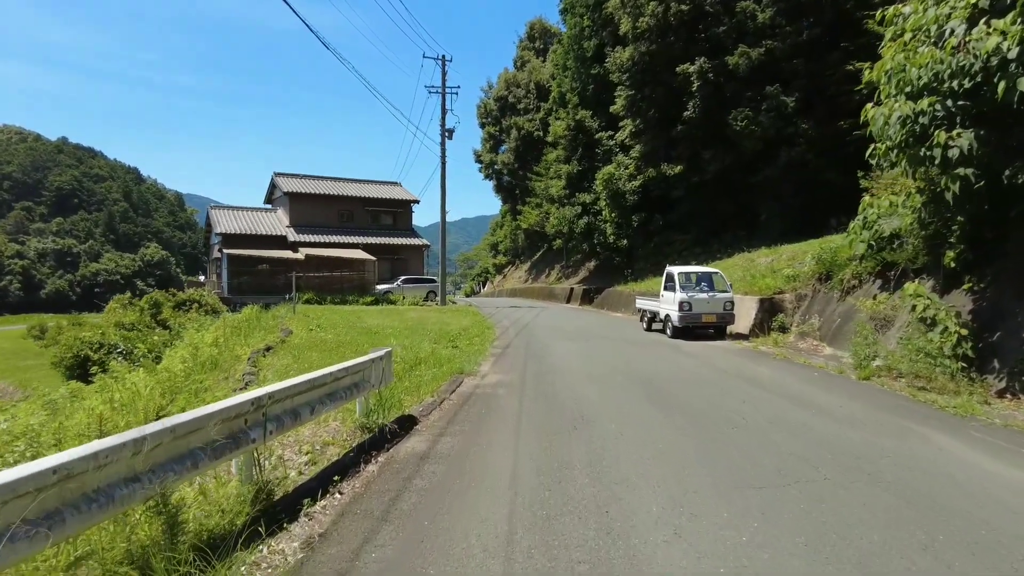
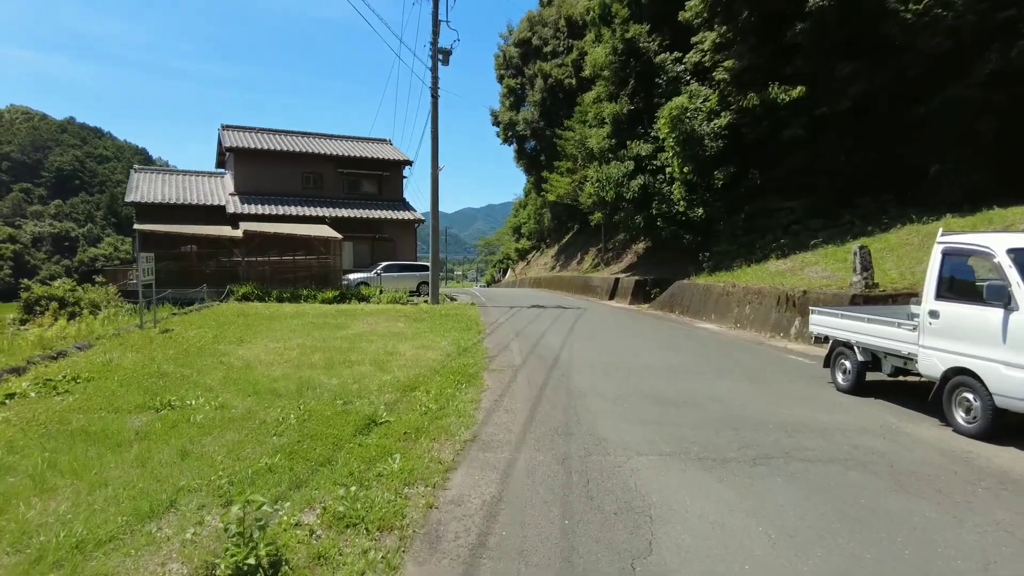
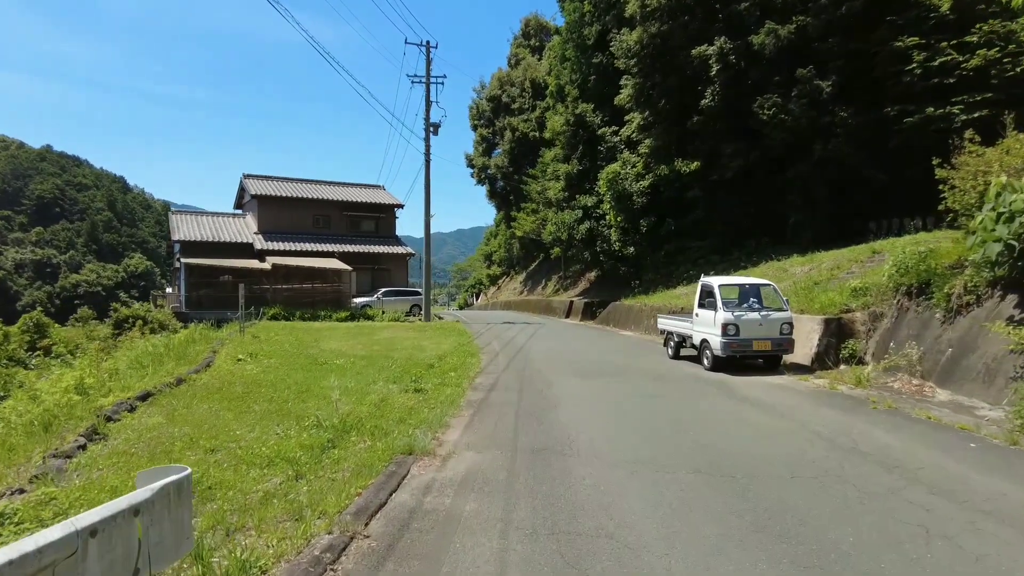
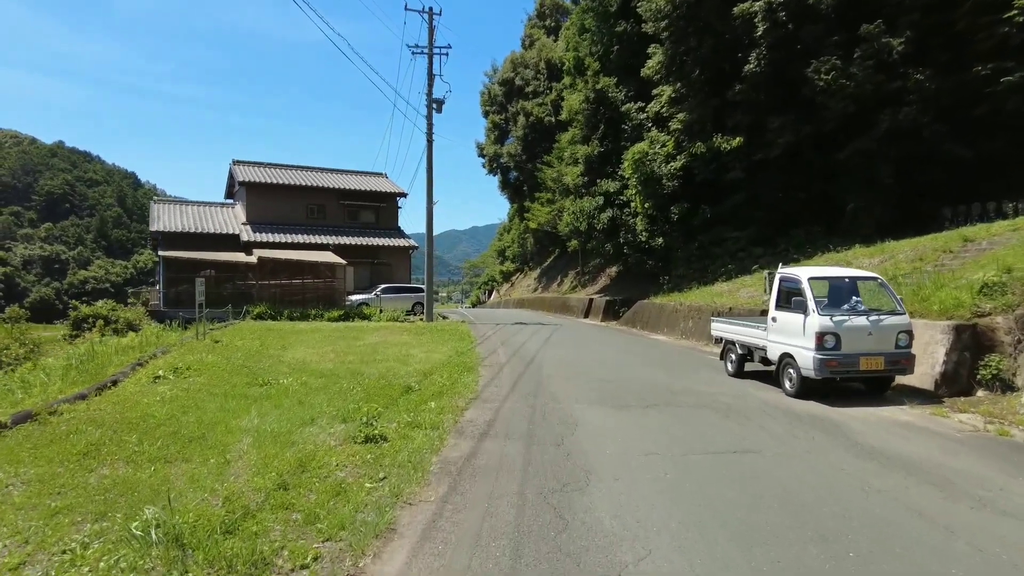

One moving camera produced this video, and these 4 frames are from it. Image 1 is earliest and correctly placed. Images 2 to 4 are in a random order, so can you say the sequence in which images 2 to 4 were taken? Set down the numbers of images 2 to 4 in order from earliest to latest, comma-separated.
3, 4, 2
